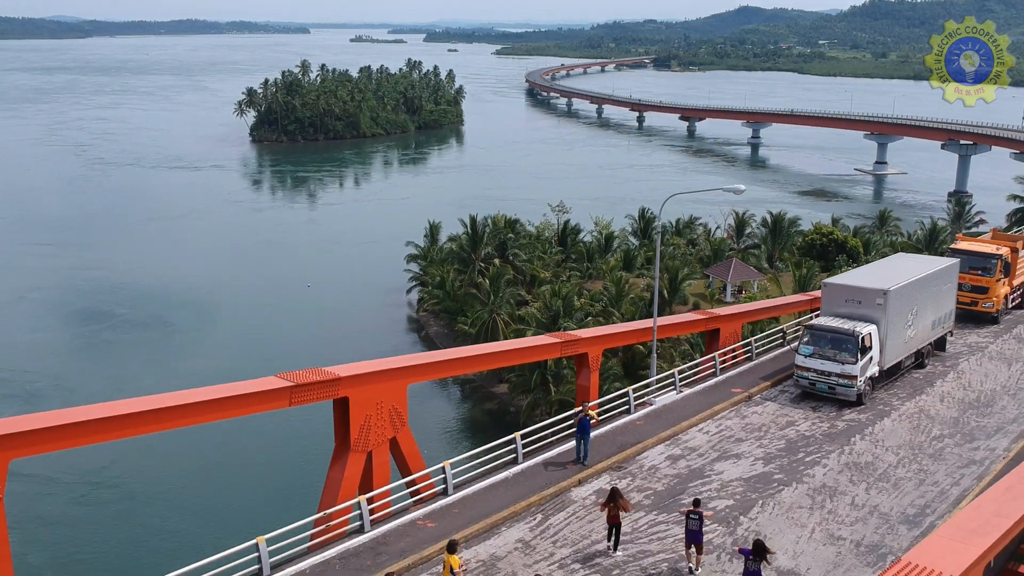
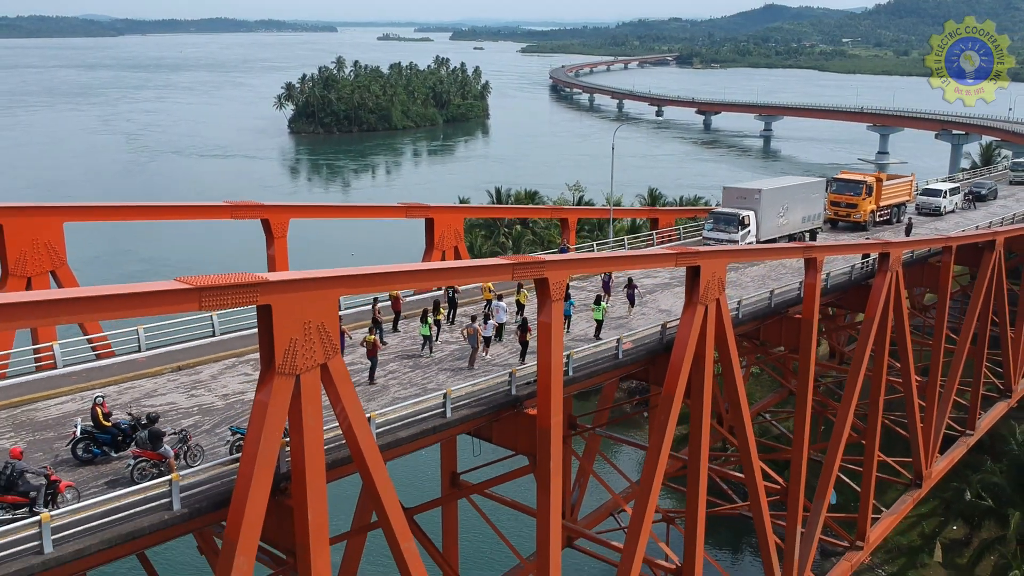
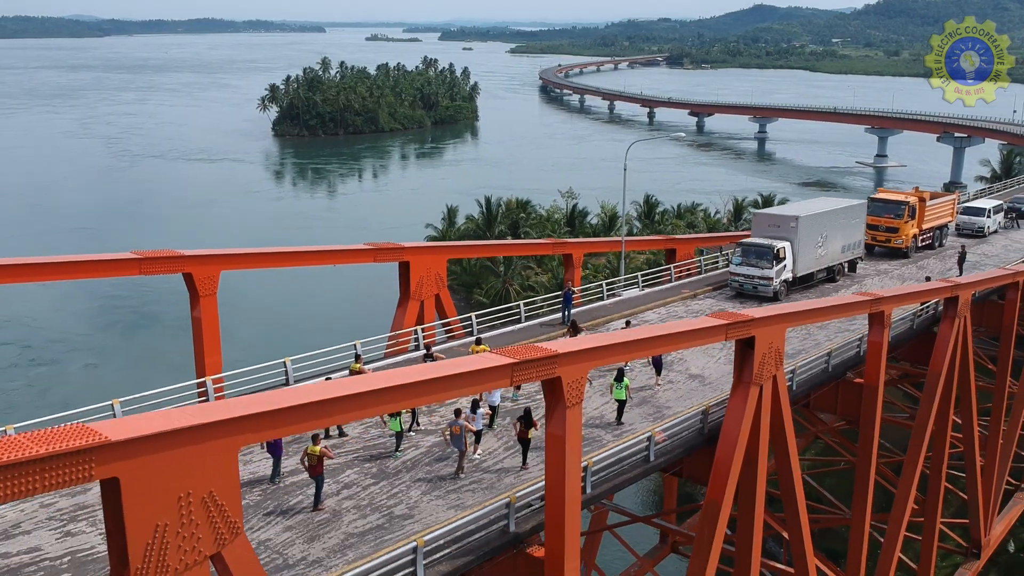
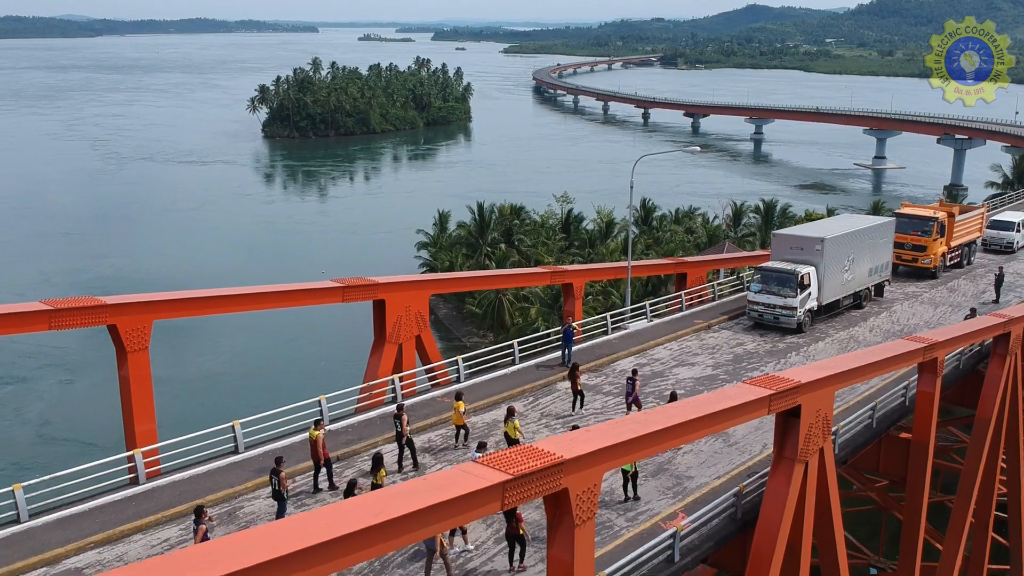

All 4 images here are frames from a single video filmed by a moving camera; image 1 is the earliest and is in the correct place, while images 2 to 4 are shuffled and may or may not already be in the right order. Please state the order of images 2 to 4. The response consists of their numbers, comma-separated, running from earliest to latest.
4, 3, 2
